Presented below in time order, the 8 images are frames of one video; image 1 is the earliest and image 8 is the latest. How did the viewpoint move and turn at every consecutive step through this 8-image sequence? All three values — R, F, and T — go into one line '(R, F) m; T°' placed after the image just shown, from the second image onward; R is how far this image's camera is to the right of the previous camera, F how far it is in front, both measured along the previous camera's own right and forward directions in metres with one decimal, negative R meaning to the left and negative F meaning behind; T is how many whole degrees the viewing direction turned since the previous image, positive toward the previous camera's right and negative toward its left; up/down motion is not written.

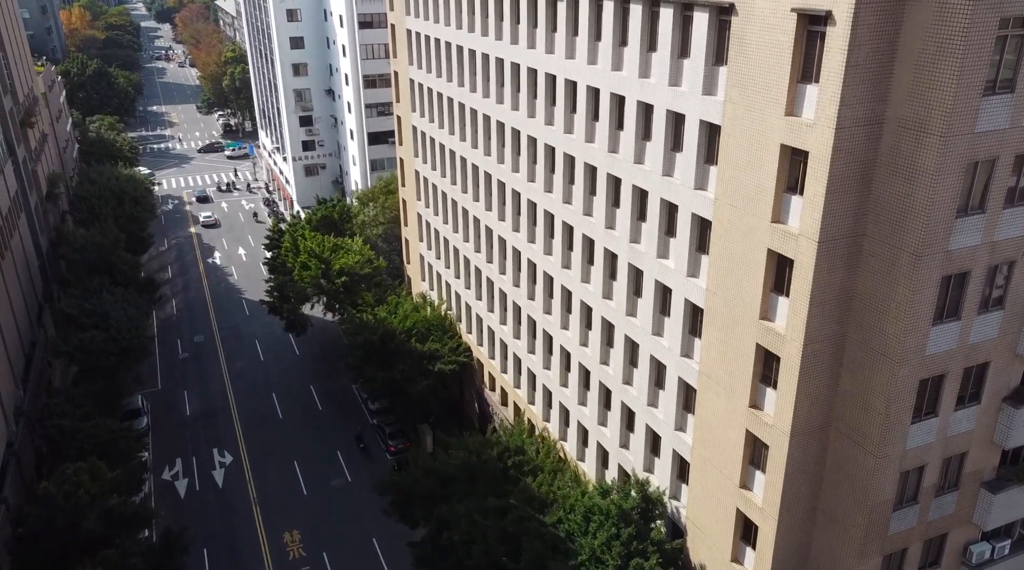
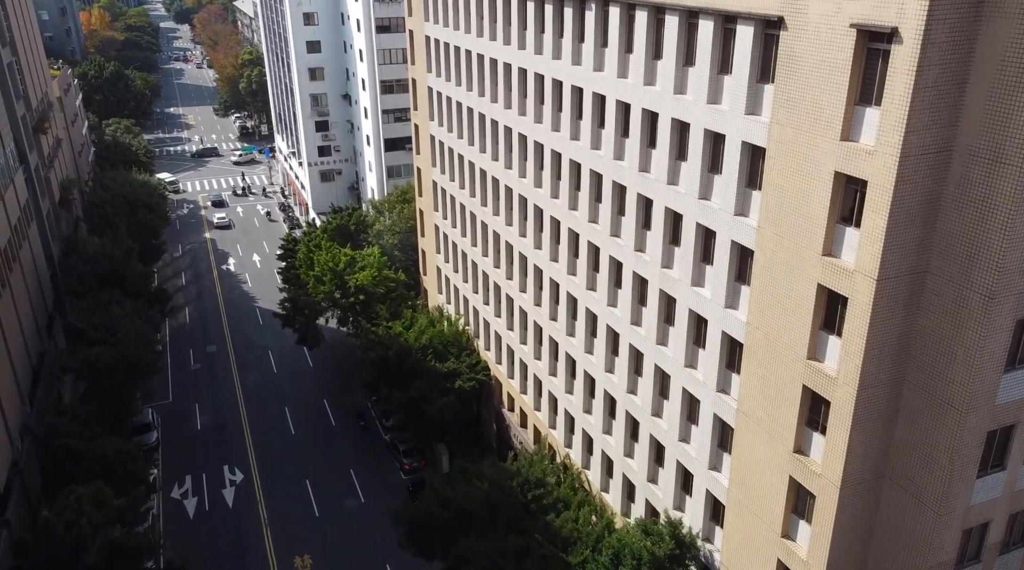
(-0.3, +1.6) m; -1°
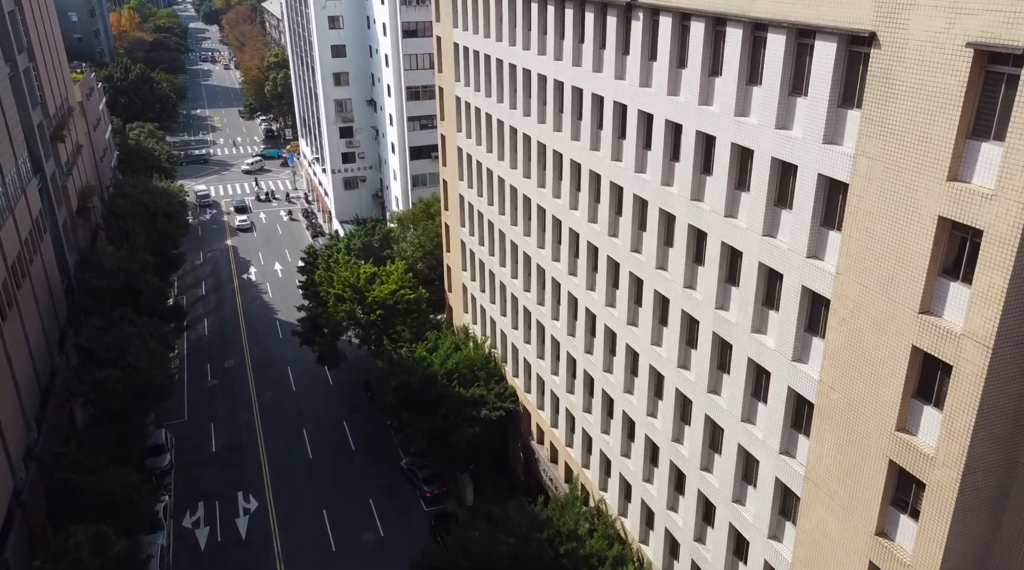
(-0.3, +2.6) m; -2°
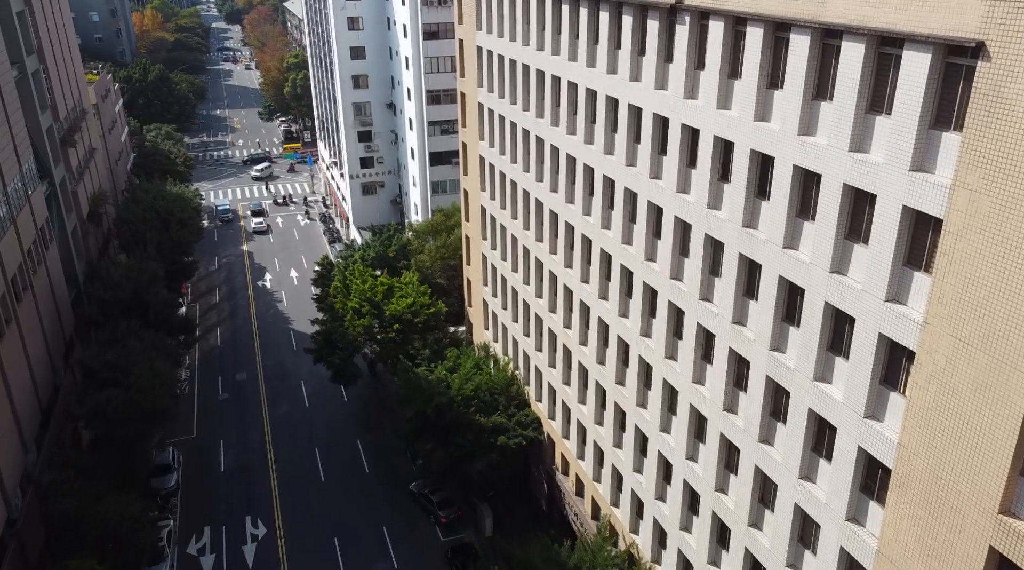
(-0.3, +2.4) m; -1°
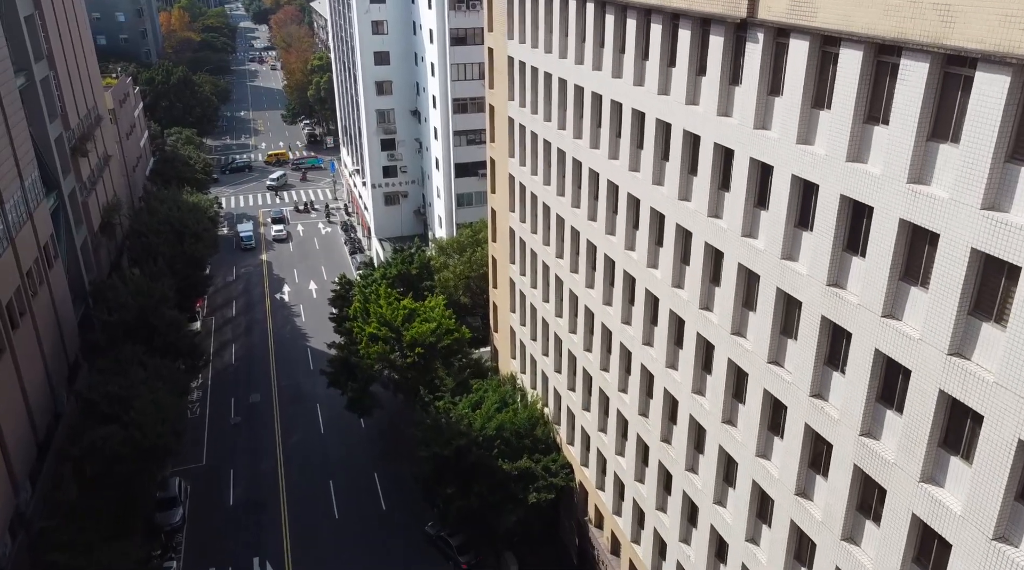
(-0.3, +3.2) m; -2°
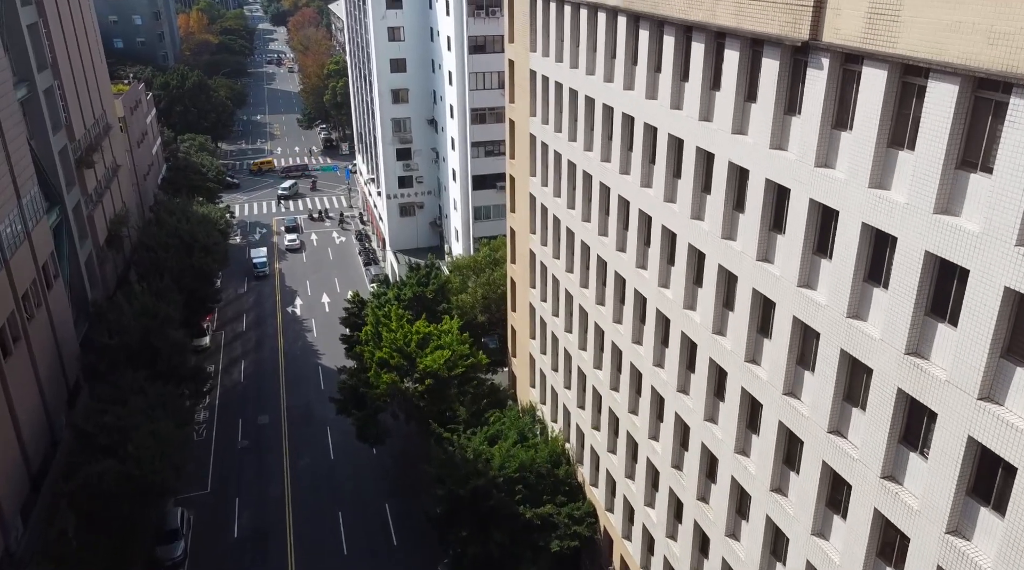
(-0.2, +2.4) m; -1°
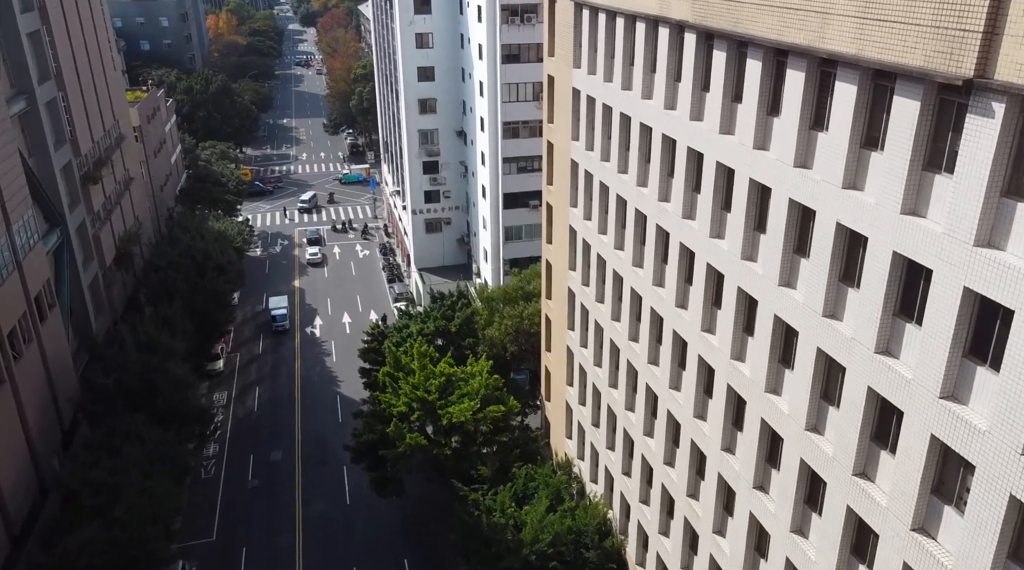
(+0.5, +1.1) m; -2°
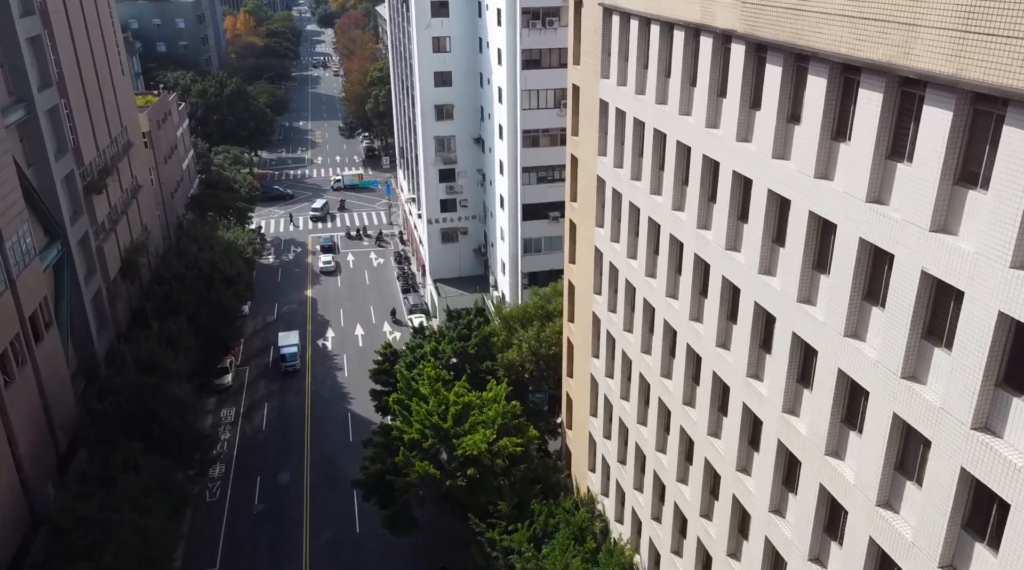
(+0.2, +0.8) m; -1°
